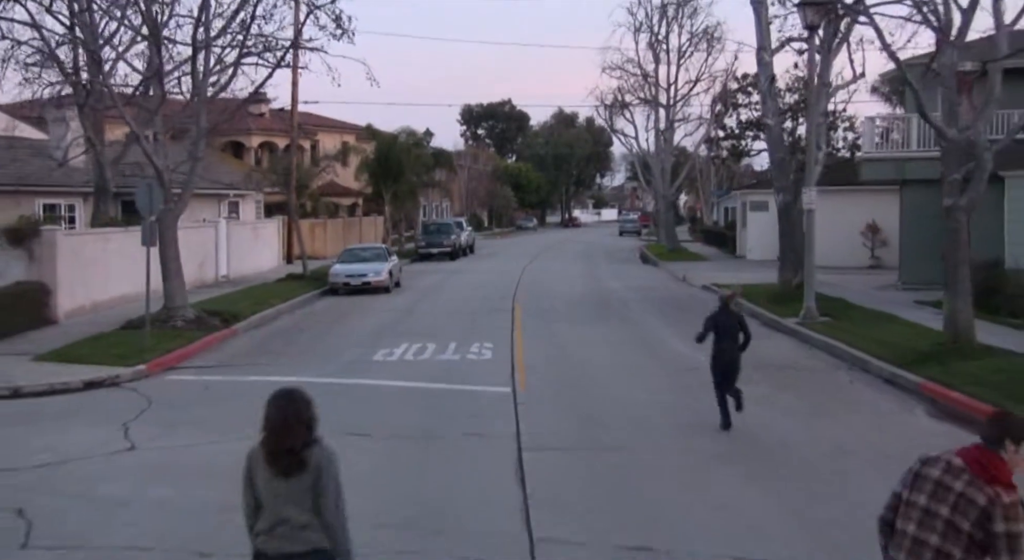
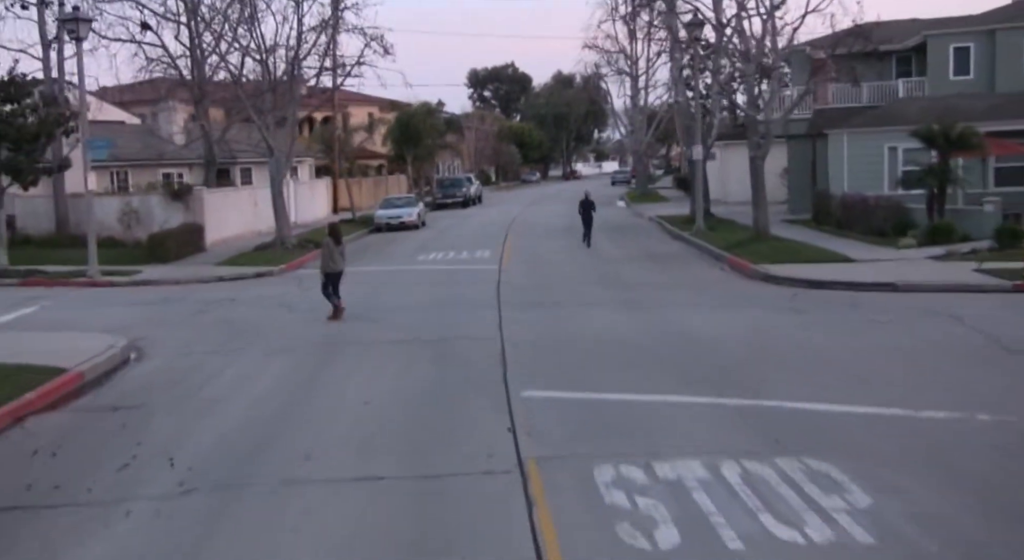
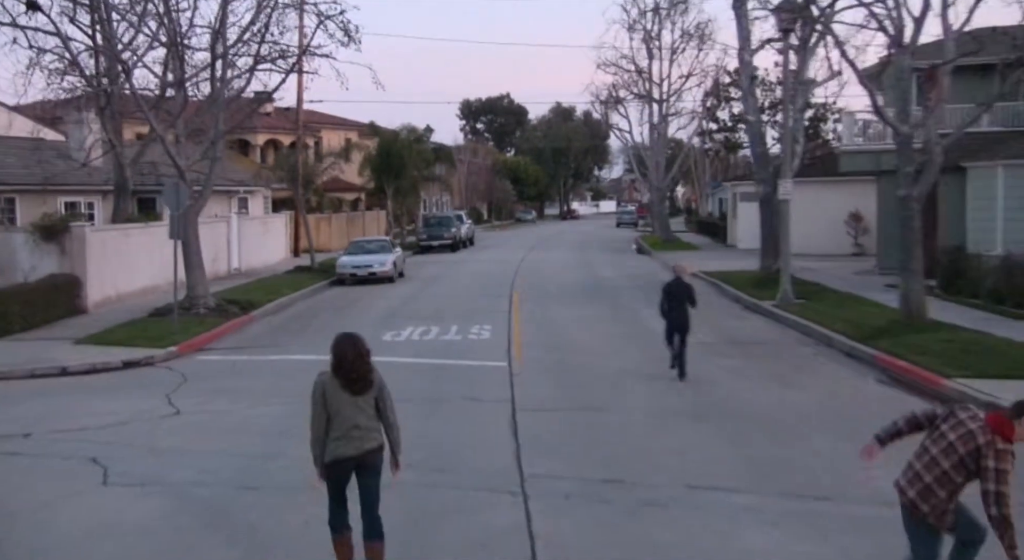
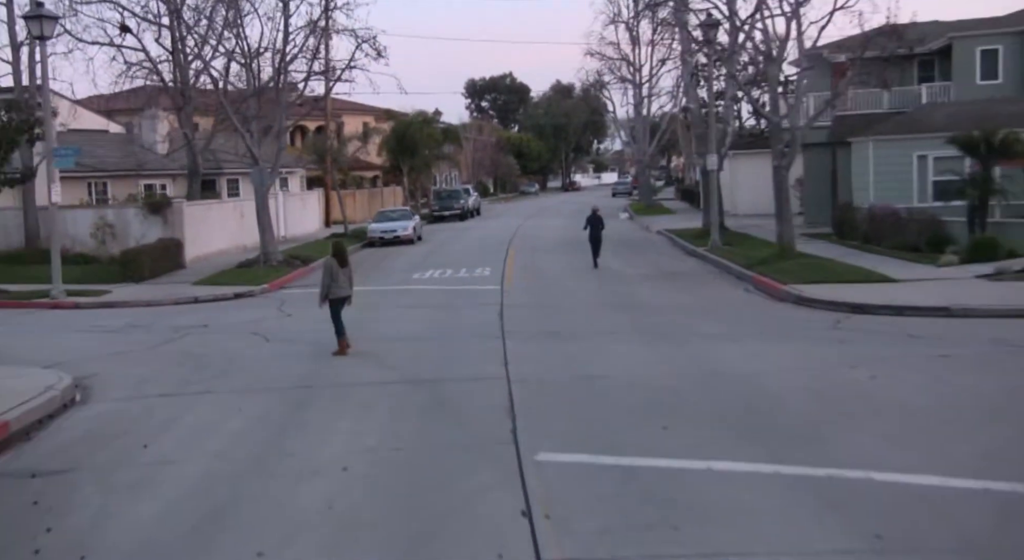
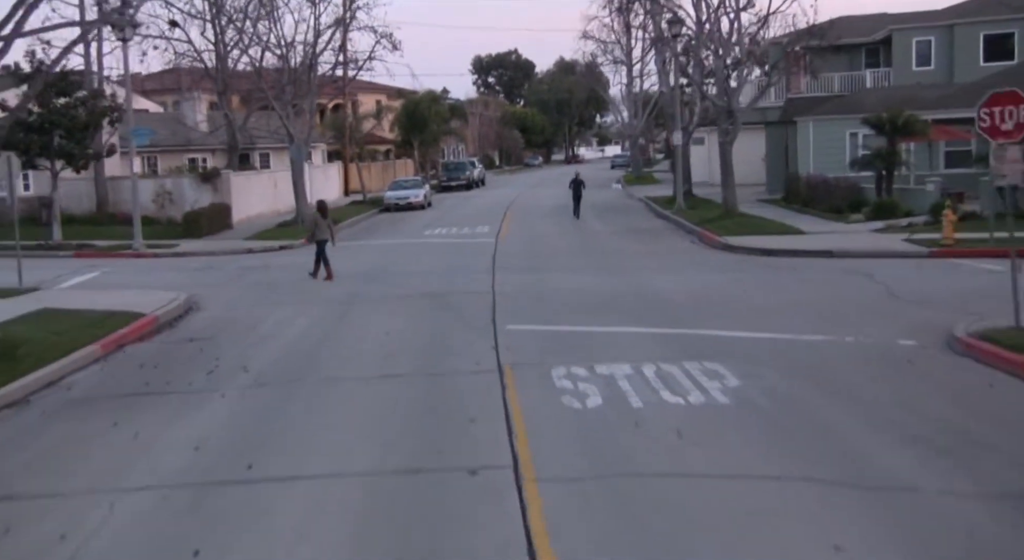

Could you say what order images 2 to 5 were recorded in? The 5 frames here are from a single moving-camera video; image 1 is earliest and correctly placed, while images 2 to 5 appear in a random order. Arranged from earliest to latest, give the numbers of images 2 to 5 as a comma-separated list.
3, 4, 2, 5
